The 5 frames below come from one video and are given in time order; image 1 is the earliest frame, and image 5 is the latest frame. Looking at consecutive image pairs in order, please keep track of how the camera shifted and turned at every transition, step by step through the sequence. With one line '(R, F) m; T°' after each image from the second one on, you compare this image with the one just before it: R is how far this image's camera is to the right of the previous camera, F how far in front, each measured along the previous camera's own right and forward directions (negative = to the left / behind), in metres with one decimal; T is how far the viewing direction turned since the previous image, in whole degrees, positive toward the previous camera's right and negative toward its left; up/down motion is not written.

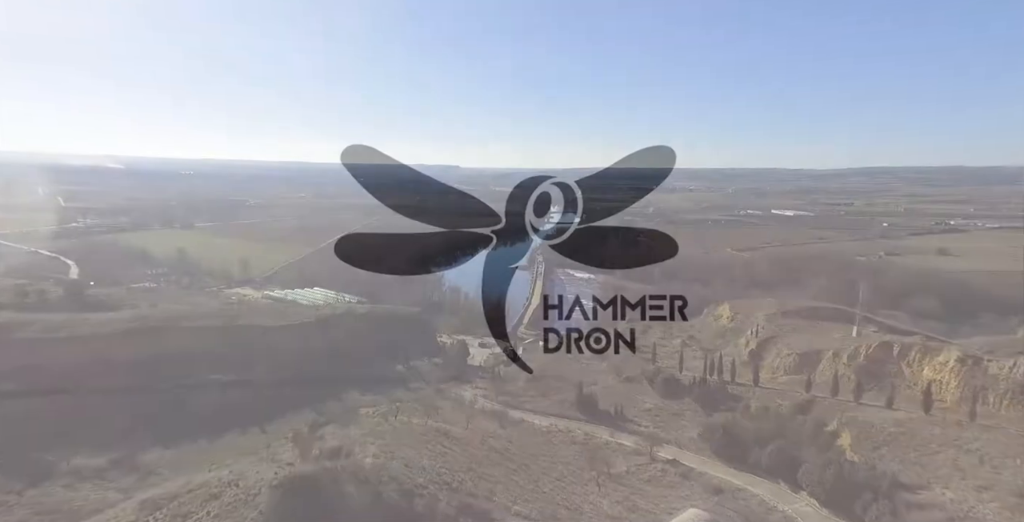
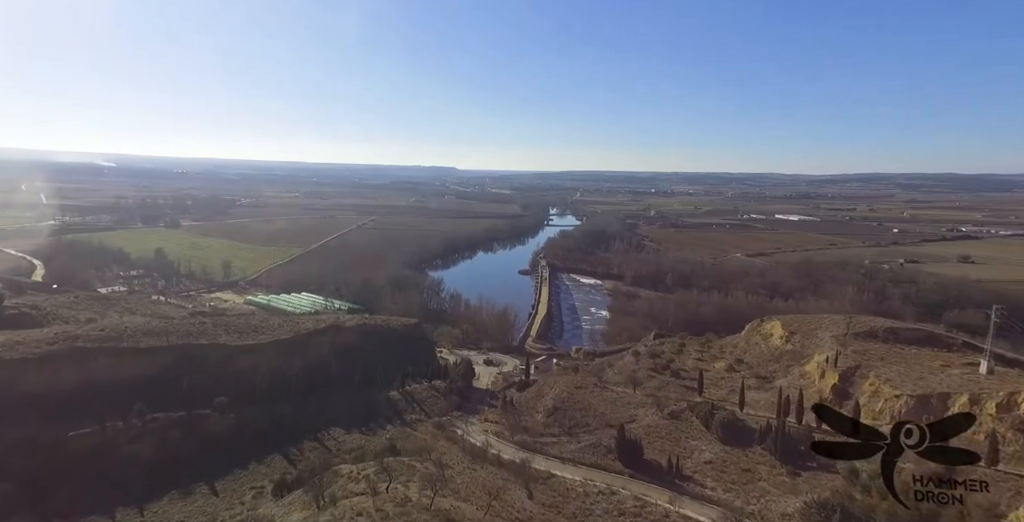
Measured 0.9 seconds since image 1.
(-0.6, +2.8) m; +1°
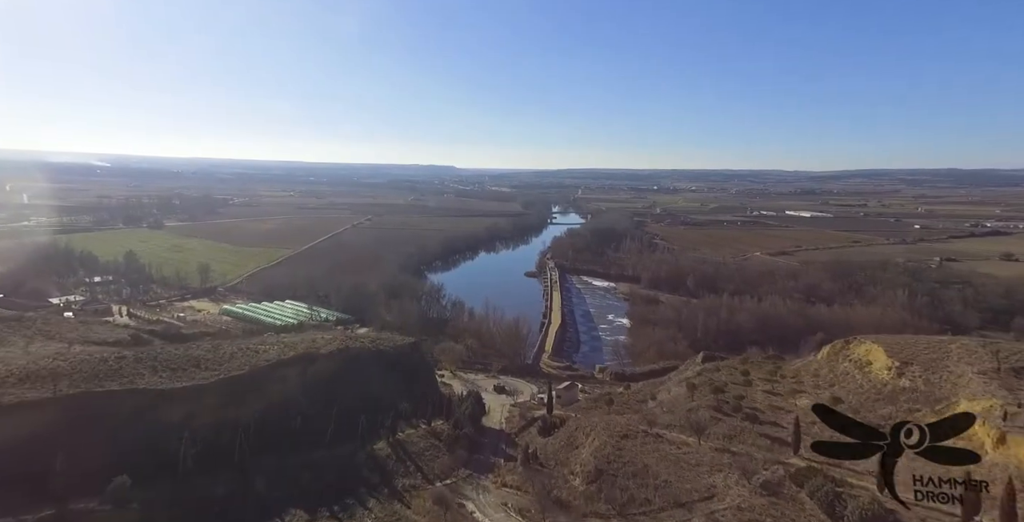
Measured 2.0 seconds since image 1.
(-0.5, +3.6) m; 0°
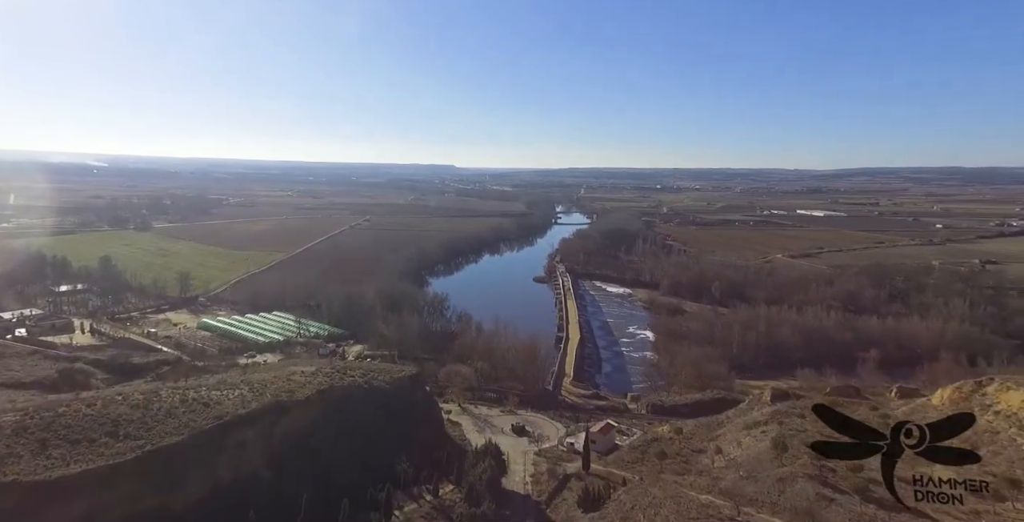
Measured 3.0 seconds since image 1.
(-0.6, +3.1) m; 0°
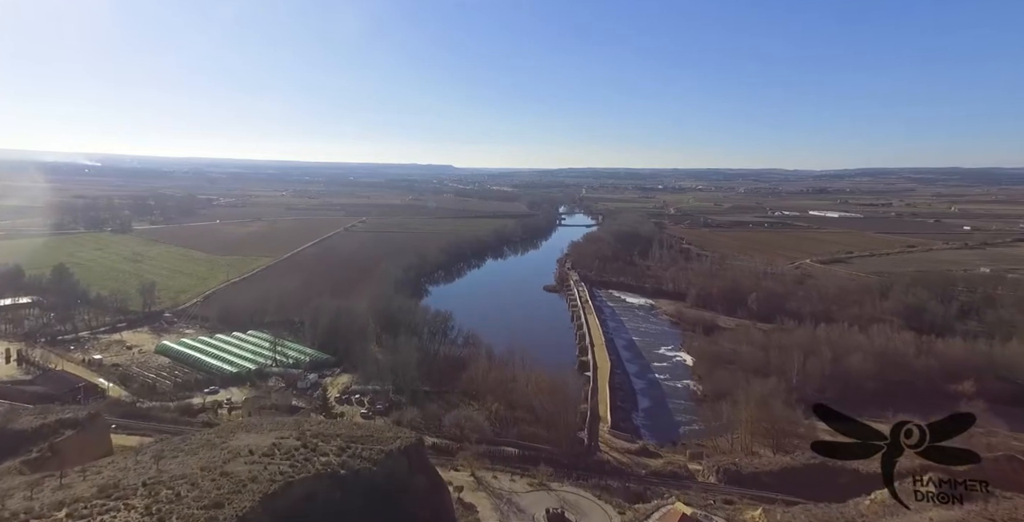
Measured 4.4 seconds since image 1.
(-0.8, +4.0) m; 0°
